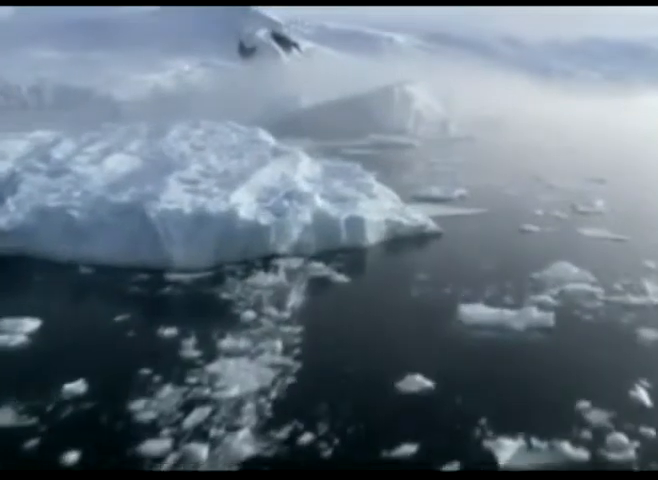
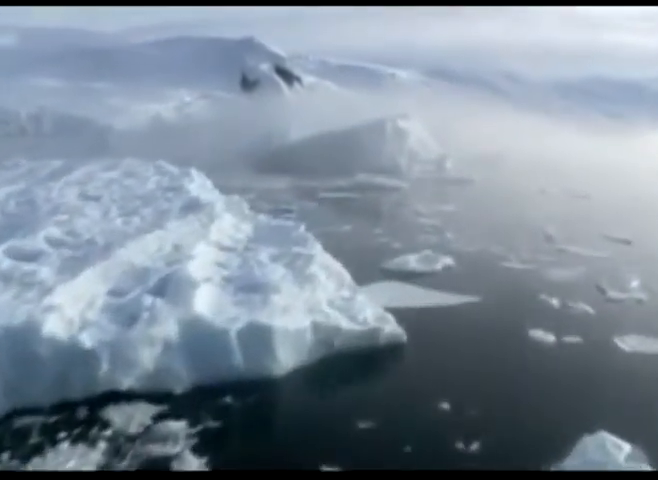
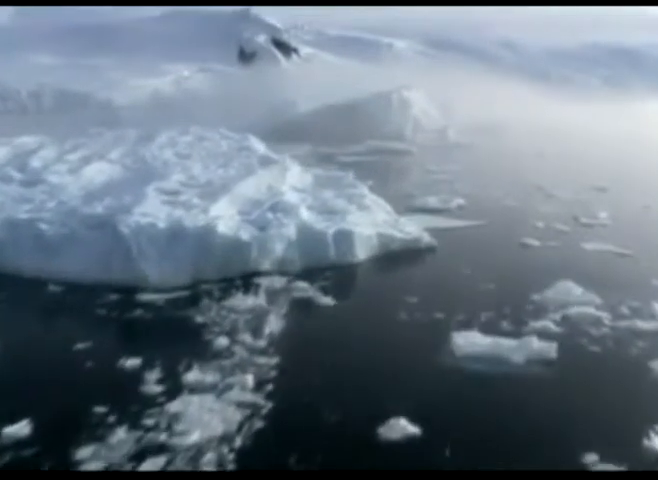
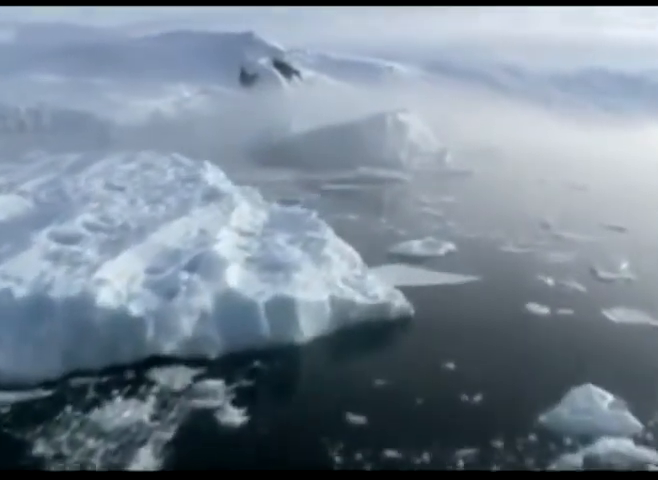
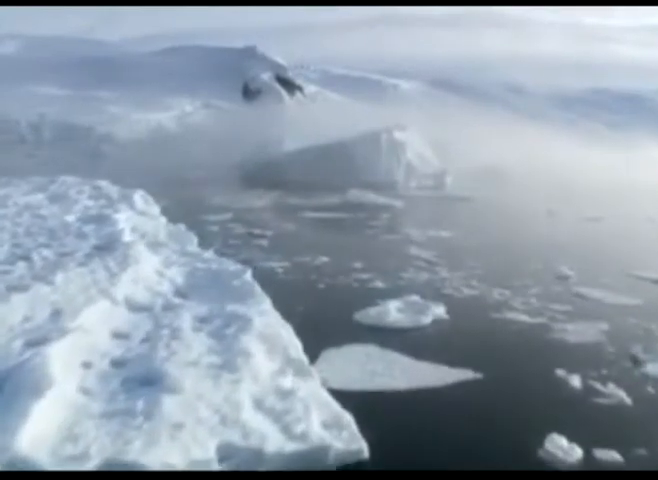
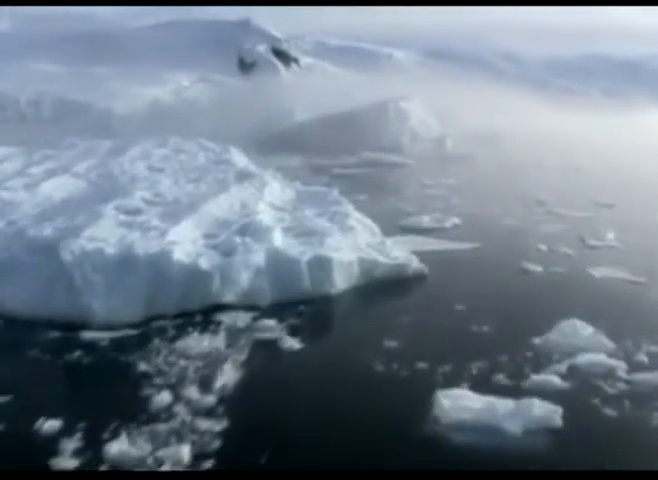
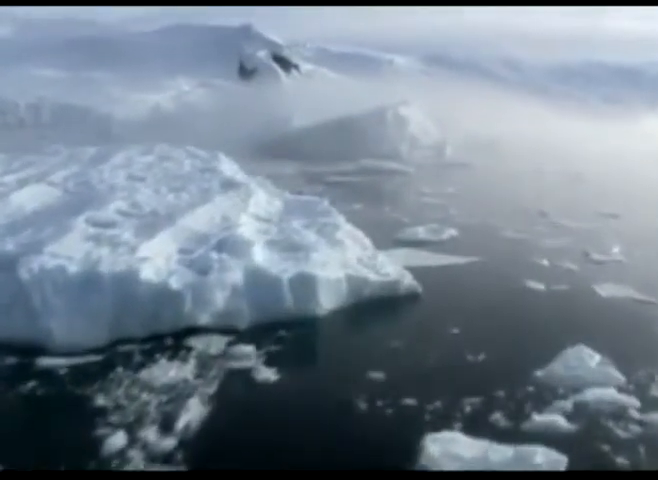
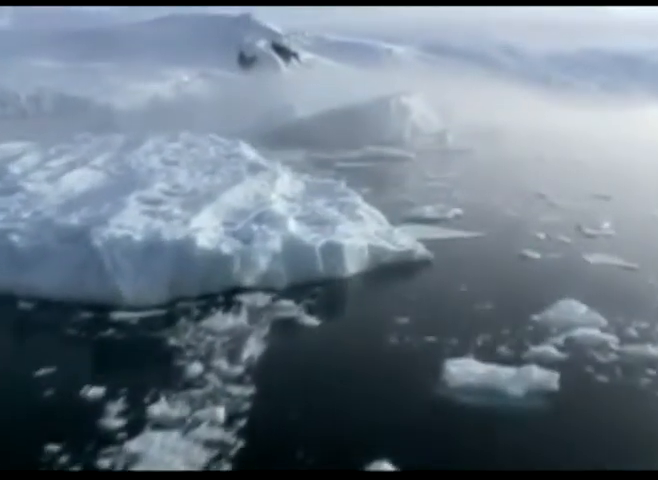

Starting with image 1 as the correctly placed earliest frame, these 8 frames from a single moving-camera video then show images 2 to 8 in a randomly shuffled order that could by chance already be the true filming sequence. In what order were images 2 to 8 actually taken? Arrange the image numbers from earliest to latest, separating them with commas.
3, 8, 6, 7, 4, 2, 5
